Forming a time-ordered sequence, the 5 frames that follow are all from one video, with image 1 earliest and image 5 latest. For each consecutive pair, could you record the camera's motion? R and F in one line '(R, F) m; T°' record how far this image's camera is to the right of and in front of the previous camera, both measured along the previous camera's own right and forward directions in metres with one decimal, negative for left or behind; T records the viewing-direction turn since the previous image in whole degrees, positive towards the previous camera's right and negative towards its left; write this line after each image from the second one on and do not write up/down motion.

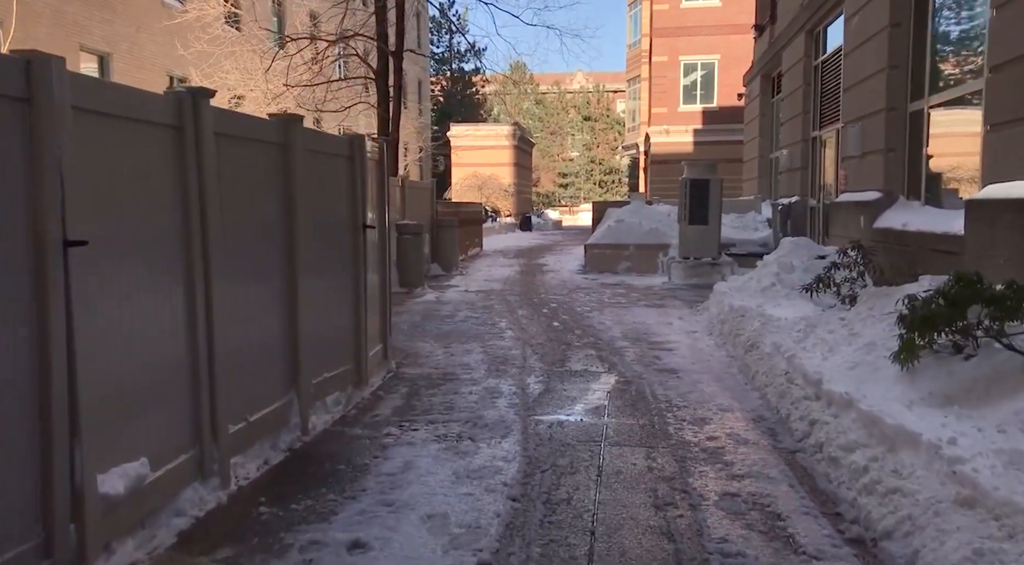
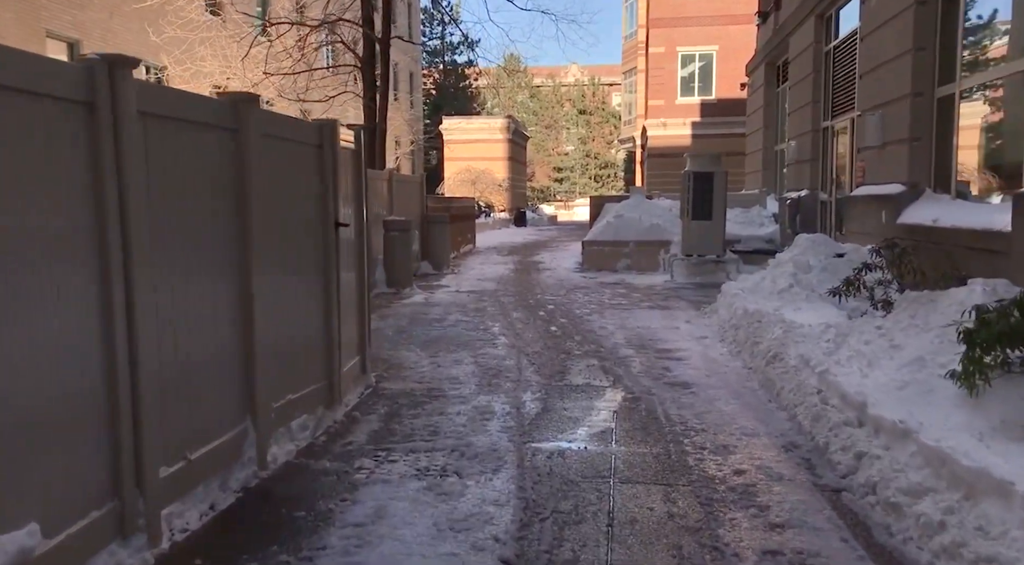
(0.0, +0.9) m; 0°
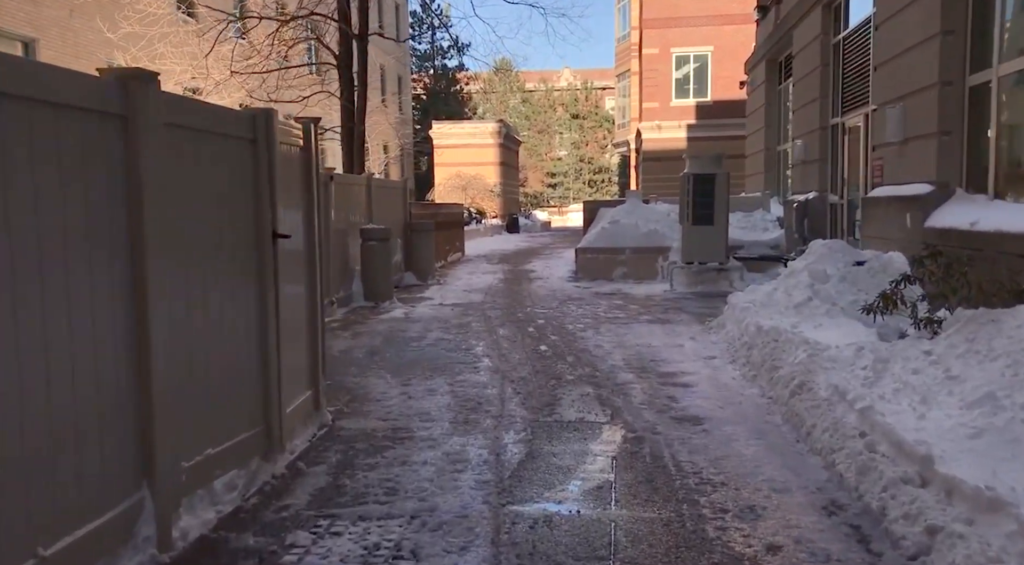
(+0.1, +1.1) m; 0°
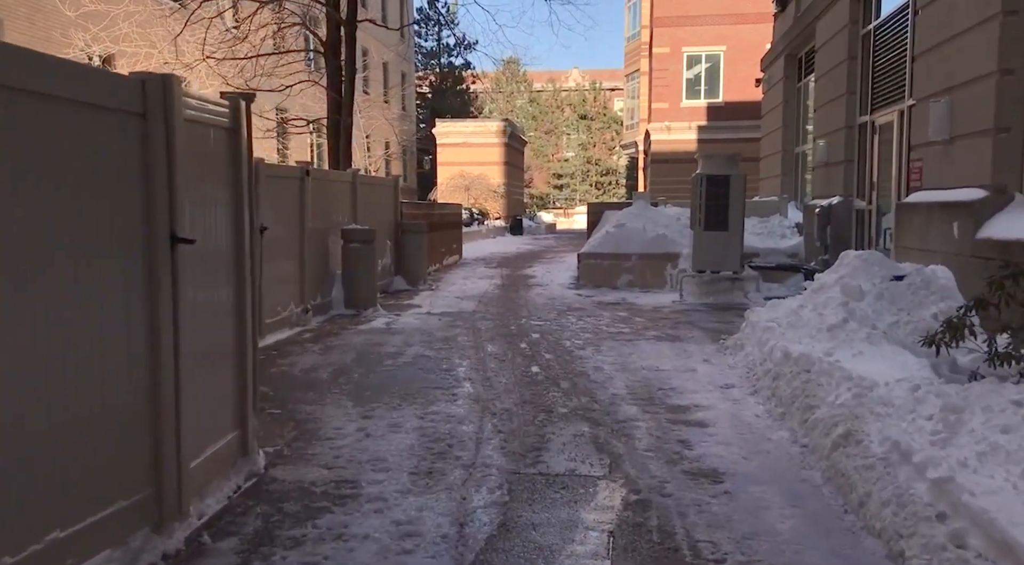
(+0.2, +1.2) m; 0°
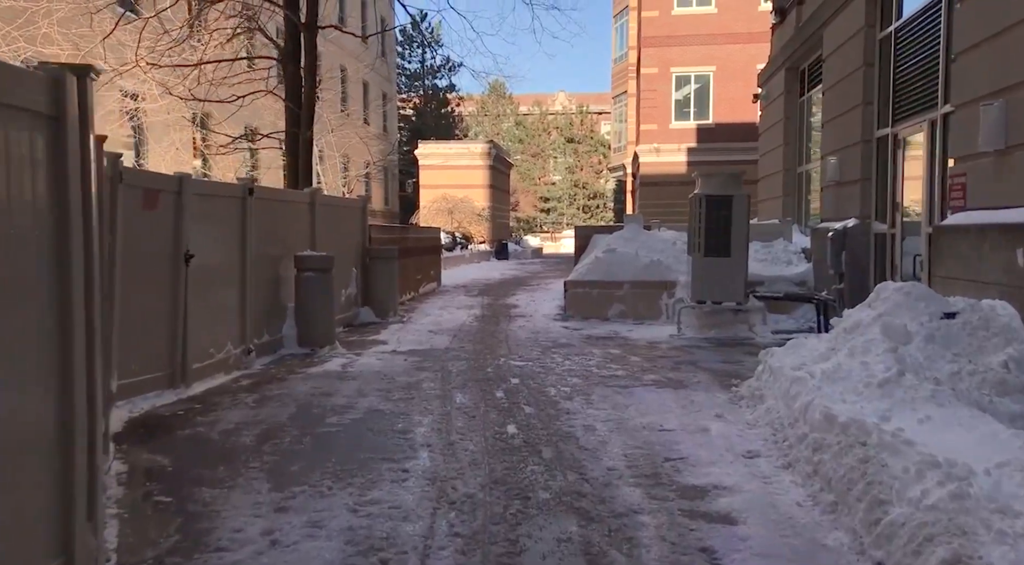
(+0.1, +1.5) m; +1°
